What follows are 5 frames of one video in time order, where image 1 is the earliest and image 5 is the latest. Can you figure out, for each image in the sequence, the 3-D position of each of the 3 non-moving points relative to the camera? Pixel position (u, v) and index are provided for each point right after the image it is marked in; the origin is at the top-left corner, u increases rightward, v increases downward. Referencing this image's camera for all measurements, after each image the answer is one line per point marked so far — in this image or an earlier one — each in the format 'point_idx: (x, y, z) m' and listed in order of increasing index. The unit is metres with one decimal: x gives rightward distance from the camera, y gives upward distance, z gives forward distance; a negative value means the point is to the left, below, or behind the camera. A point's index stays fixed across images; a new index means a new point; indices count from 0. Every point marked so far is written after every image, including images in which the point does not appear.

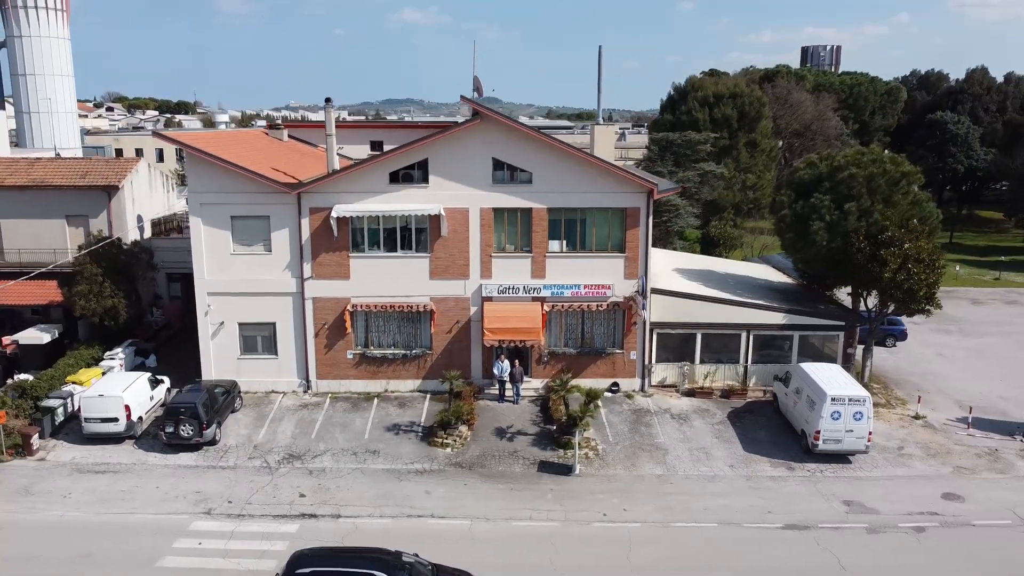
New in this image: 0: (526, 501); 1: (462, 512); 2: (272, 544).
0: (+0.4, -5.7, +19.6) m
1: (-1.3, -5.8, +19.0) m
2: (-5.7, -6.1, +17.5) m
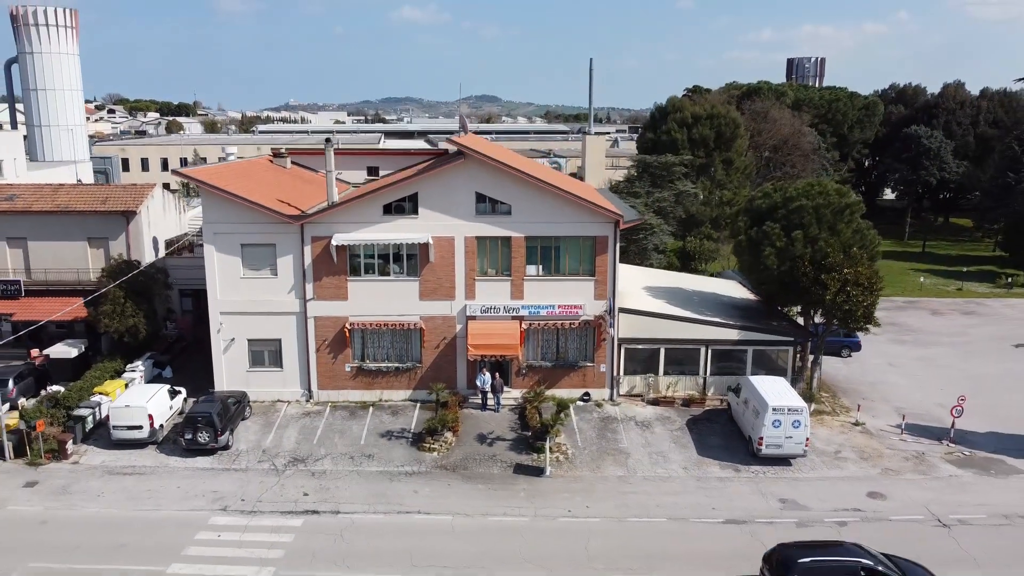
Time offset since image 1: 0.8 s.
0: (-0.3, -6.5, +22.4) m
1: (-2.0, -6.6, +21.8) m
2: (-6.4, -6.9, +20.4) m
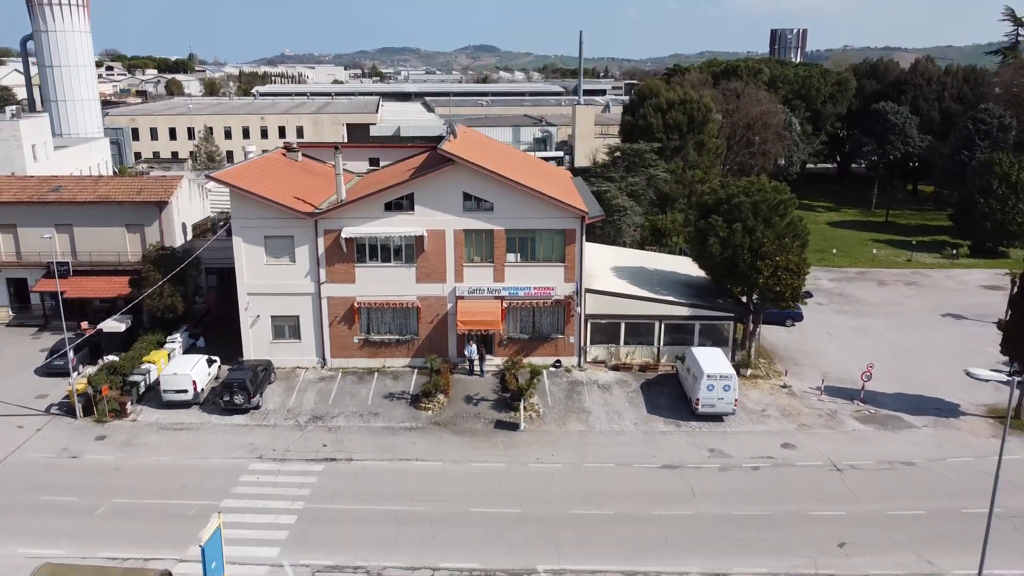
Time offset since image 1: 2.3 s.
0: (-1.1, -6.1, +27.8) m
1: (-2.8, -6.3, +27.2) m
2: (-7.2, -6.7, +25.7) m
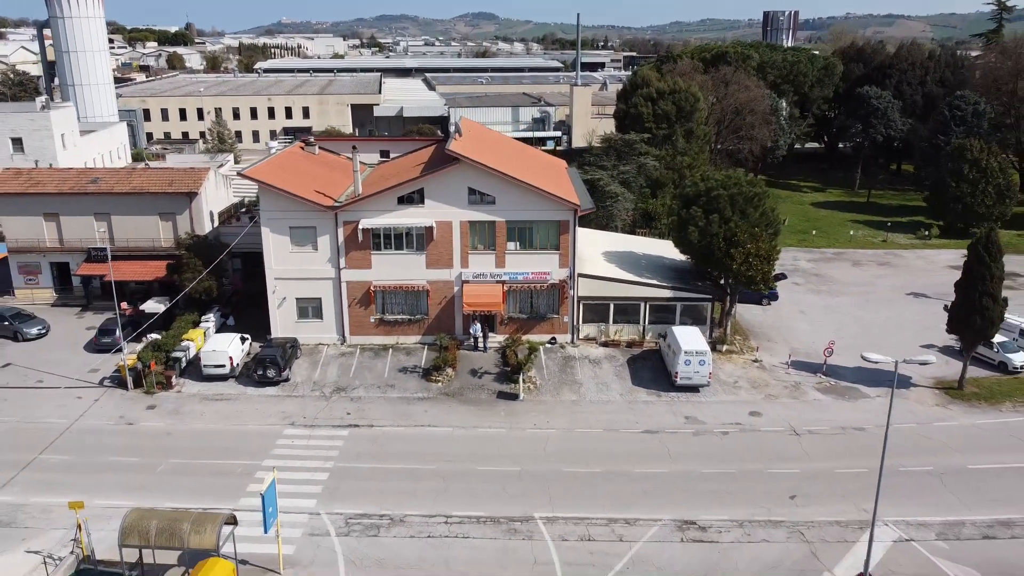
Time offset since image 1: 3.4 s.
0: (-1.1, -5.6, +31.7) m
1: (-2.7, -5.8, +31.1) m
2: (-7.1, -6.2, +29.7) m
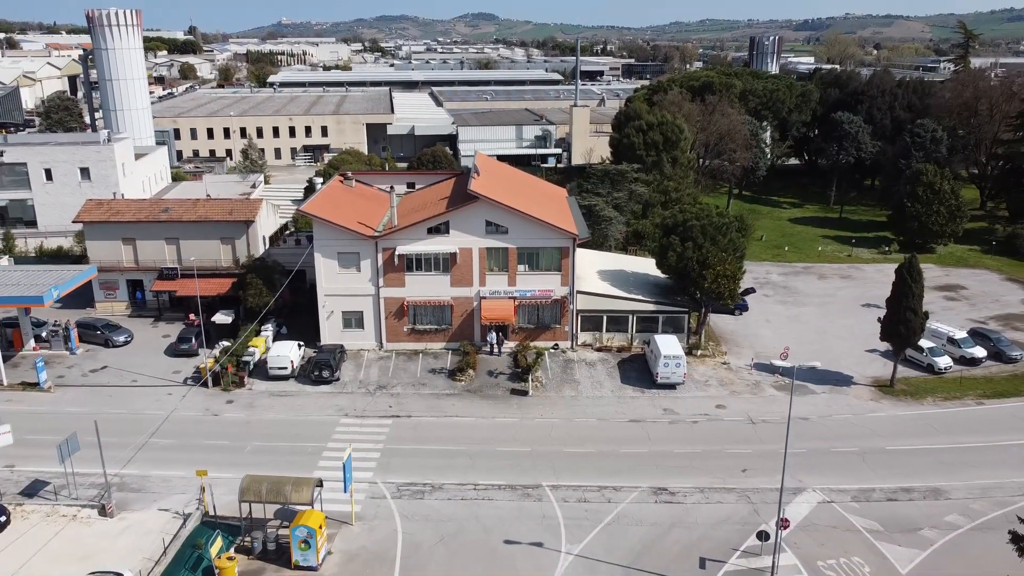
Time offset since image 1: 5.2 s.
0: (-0.5, -6.5, +39.1) m
1: (-2.1, -6.7, +38.5) m
2: (-6.6, -7.1, +37.1) m
